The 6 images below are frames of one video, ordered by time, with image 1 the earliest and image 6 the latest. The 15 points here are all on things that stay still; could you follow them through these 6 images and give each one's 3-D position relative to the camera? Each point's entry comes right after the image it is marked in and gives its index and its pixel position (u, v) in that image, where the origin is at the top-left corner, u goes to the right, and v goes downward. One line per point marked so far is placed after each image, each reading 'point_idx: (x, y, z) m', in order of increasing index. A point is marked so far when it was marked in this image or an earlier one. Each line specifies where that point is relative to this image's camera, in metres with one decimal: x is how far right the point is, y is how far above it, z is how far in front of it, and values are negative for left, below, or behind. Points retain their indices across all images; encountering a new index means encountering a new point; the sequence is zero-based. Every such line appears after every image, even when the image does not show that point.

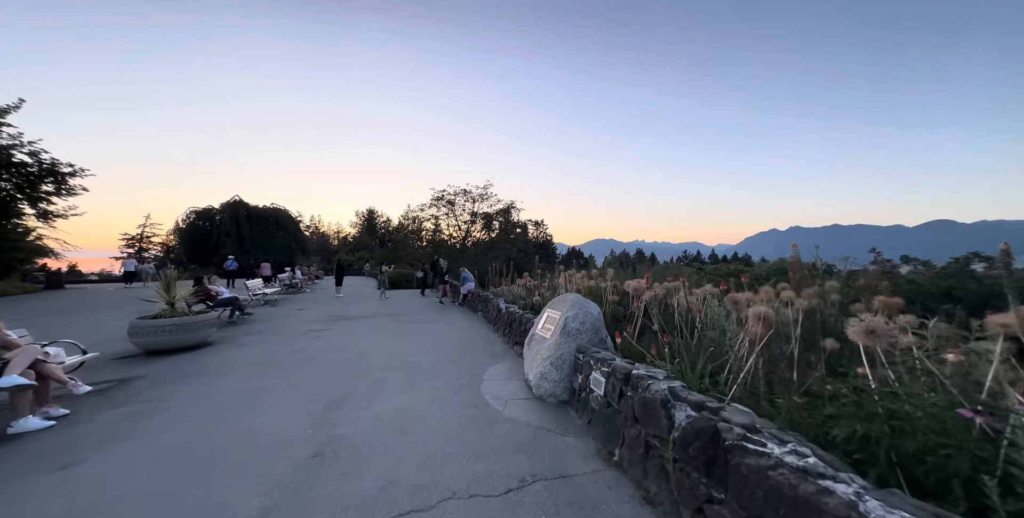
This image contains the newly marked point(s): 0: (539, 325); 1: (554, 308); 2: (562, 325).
0: (+0.4, -0.9, +5.4) m
1: (+0.6, -0.7, +5.2) m
2: (+0.6, -0.8, +4.6) m
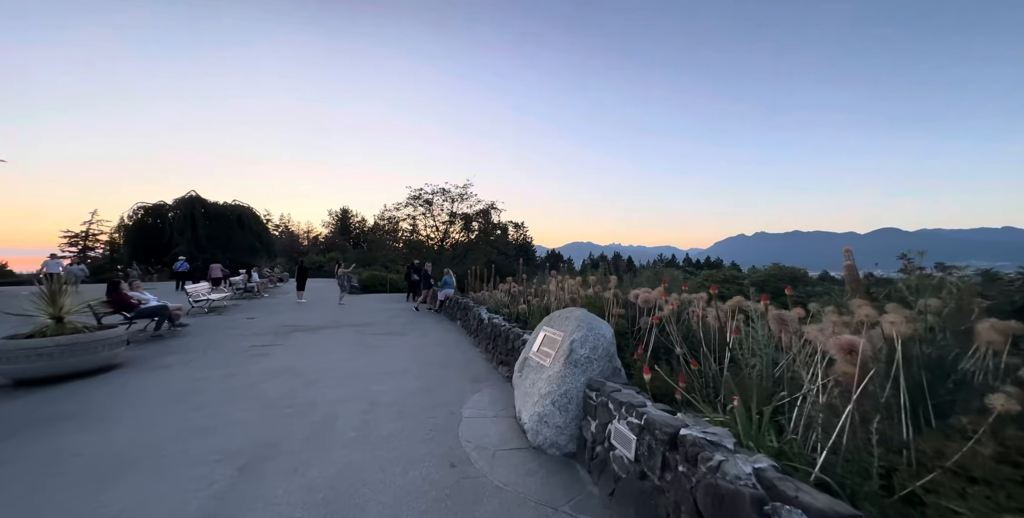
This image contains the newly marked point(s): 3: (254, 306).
0: (+0.2, -1.0, +4.3) m
1: (+0.5, -0.7, +4.1) m
2: (+0.5, -0.8, +3.5) m
3: (-8.6, -1.6, +12.9) m
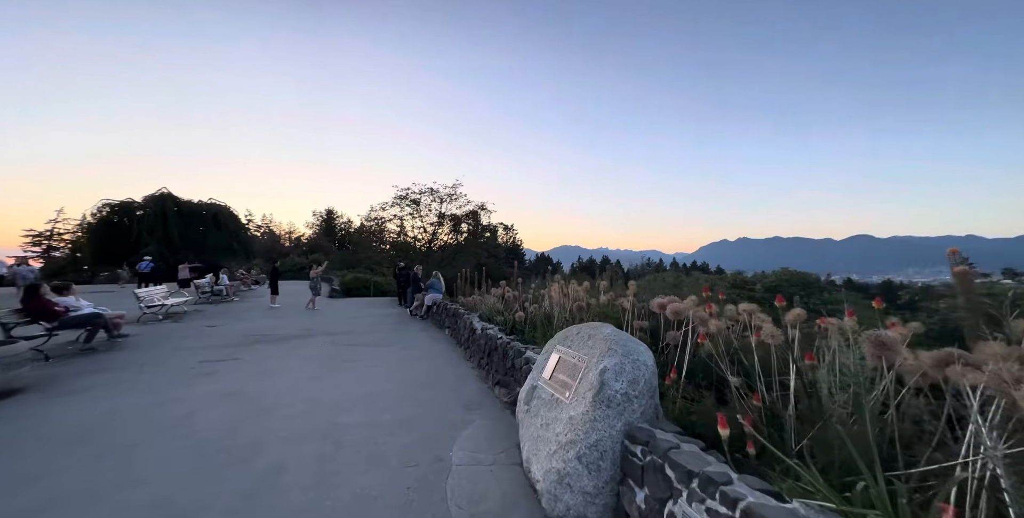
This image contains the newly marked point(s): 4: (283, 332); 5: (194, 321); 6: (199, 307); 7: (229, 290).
0: (+0.3, -1.0, +3.4) m
1: (+0.5, -0.7, +3.2) m
2: (+0.6, -0.8, +2.6) m
3: (-8.8, -1.6, +11.7) m
4: (-5.6, -1.8, +9.6) m
5: (-8.4, -1.6, +10.2) m
6: (-9.9, -1.5, +12.2) m
7: (-10.3, -1.1, +14.2) m
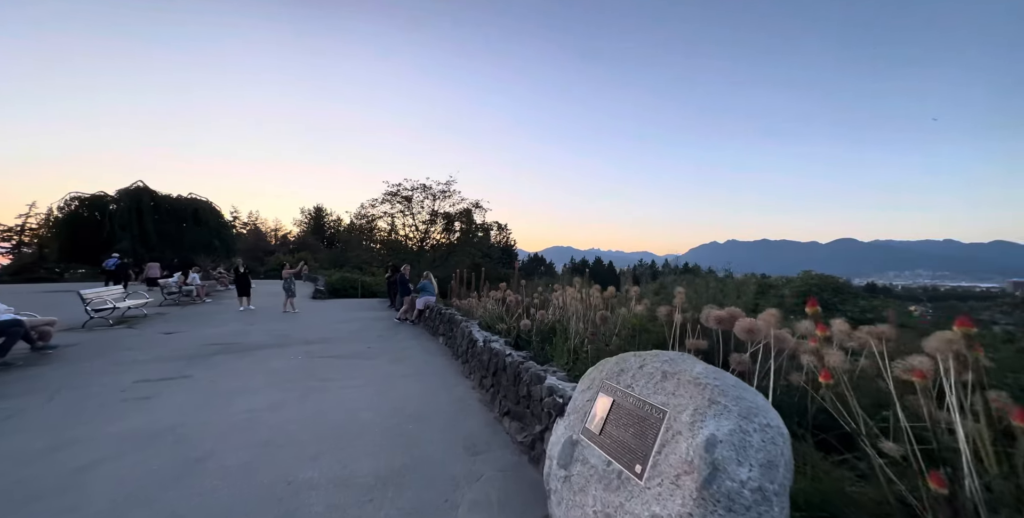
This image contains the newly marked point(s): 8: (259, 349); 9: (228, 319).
0: (+0.5, -1.0, +2.3) m
1: (+0.7, -0.7, +2.1) m
2: (+0.8, -0.8, +1.5) m
3: (-8.8, -1.6, +10.5) m
4: (-5.6, -1.8, +8.5) m
5: (-8.3, -1.6, +9.0) m
6: (-9.9, -1.4, +11.0) m
7: (-10.4, -1.0, +12.9) m
8: (-5.1, -1.8, +7.8) m
9: (-7.8, -1.6, +10.6) m
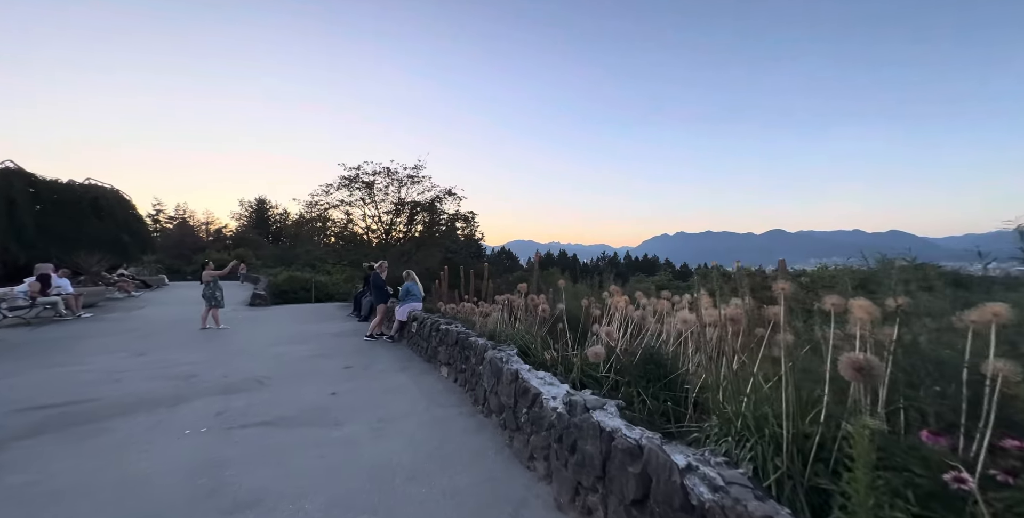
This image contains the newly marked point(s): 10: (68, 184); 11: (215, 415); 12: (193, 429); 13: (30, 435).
0: (+1.7, -1.0, -0.5) m
1: (+2.0, -0.7, -0.7) m
2: (+2.1, -0.8, -1.3) m
3: (-8.3, -1.5, +6.7) m
4: (-4.9, -1.7, +5.0) m
5: (-7.7, -1.5, +5.2) m
6: (-9.4, -1.4, +7.1) m
7: (-10.1, -1.0, +8.9) m
8: (-4.4, -1.8, +4.4) m
9: (-7.3, -1.6, +6.9) m
10: (-21.7, +3.7, +19.0) m
11: (-3.4, -1.8, +4.5) m
12: (-3.4, -1.8, +4.1) m
13: (-4.8, -1.7, +3.8) m
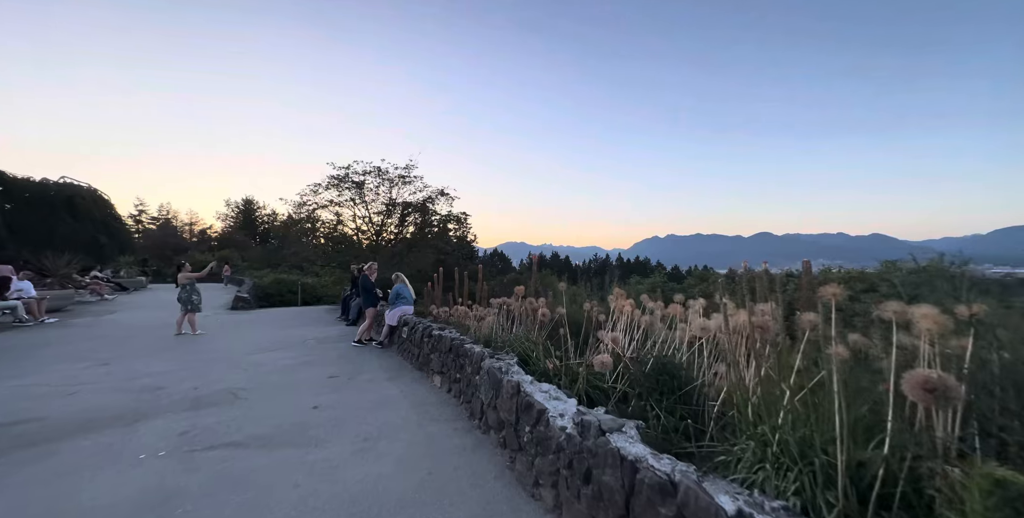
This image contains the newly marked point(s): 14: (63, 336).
0: (+1.8, -0.9, -0.9) m
1: (+2.1, -0.6, -1.1) m
2: (+2.2, -0.8, -1.6) m
3: (-8.3, -1.5, +6.1) m
4: (-4.9, -1.7, +4.5) m
5: (-7.7, -1.5, +4.7) m
6: (-9.4, -1.4, +6.5) m
7: (-10.2, -1.0, +8.3) m
8: (-4.4, -1.8, +3.9) m
9: (-7.4, -1.6, +6.4) m
10: (-22.0, +3.7, +18.2) m
11: (-3.4, -1.8, +4.0) m
12: (-3.4, -1.8, +3.6) m
13: (-4.8, -1.7, +3.3) m
14: (-8.8, -1.5, +7.6) m
